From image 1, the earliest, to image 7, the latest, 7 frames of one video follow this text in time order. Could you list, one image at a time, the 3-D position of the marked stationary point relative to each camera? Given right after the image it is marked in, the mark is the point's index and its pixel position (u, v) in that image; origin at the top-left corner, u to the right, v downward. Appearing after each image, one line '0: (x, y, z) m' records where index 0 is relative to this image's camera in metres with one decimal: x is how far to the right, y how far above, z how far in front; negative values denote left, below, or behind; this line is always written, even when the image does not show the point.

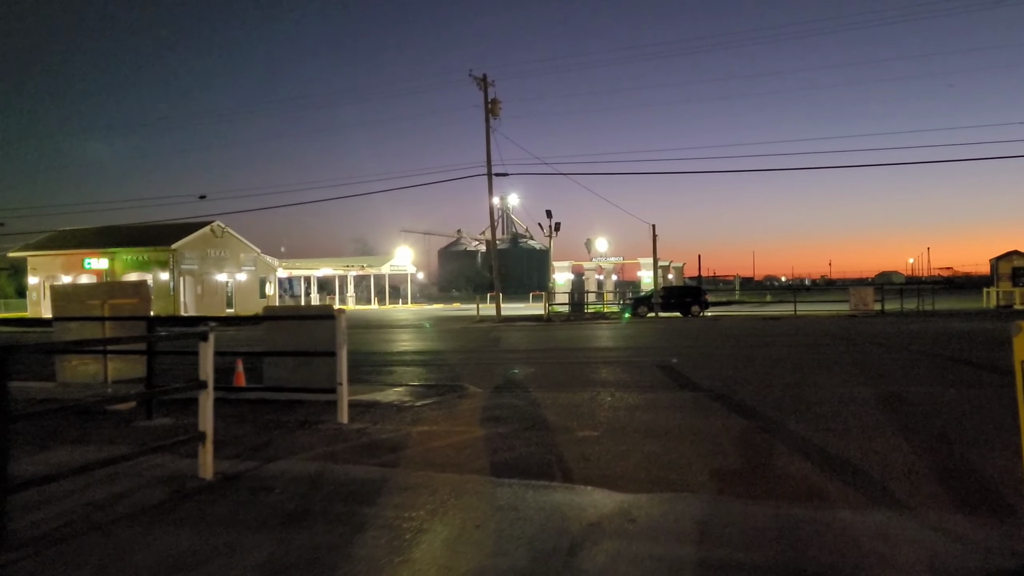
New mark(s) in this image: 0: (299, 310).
0: (-2.7, -0.3, +11.2) m
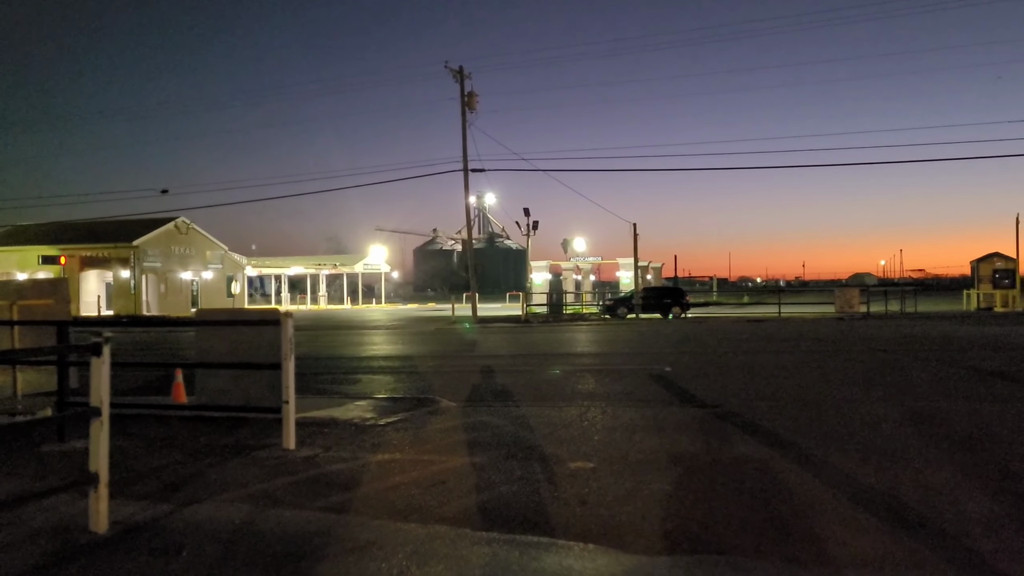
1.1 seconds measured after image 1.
0: (-3.0, -0.3, +9.5) m
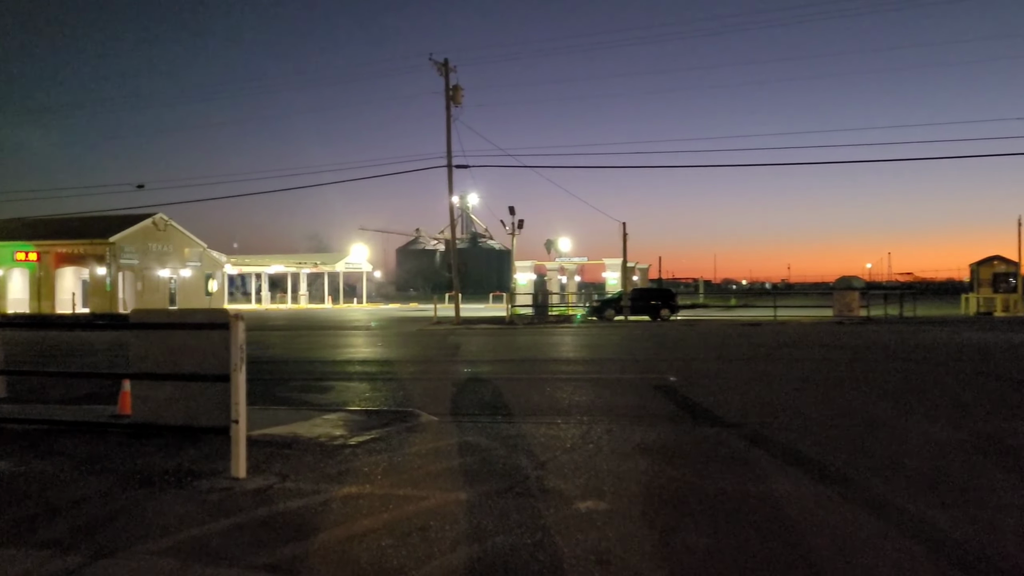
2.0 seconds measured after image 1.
0: (-3.0, -0.3, +8.0) m
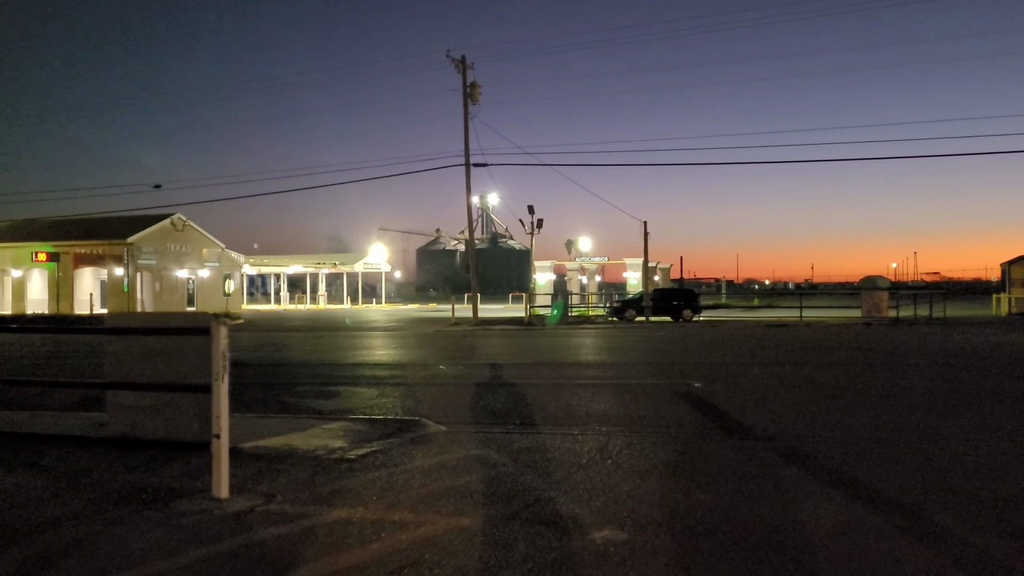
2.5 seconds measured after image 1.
0: (-3.0, -0.3, +7.4) m
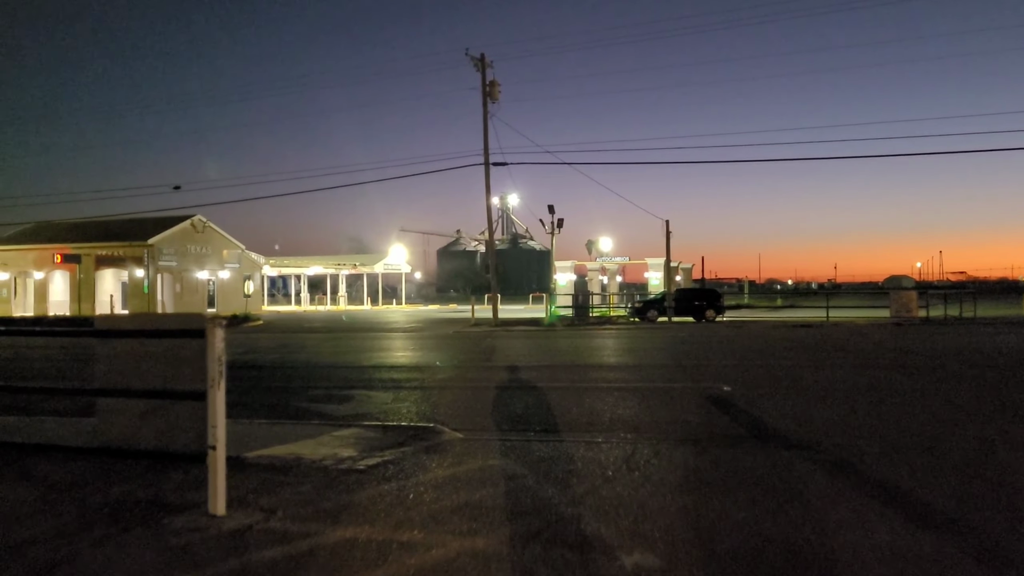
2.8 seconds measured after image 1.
0: (-2.8, -0.3, +6.9) m
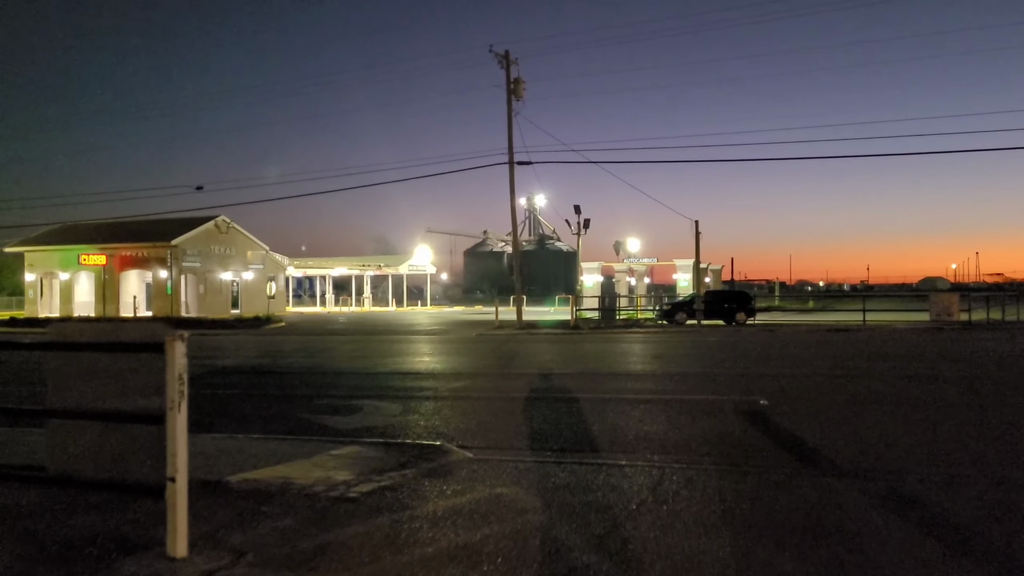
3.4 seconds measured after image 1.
0: (-2.7, -0.3, +6.1) m
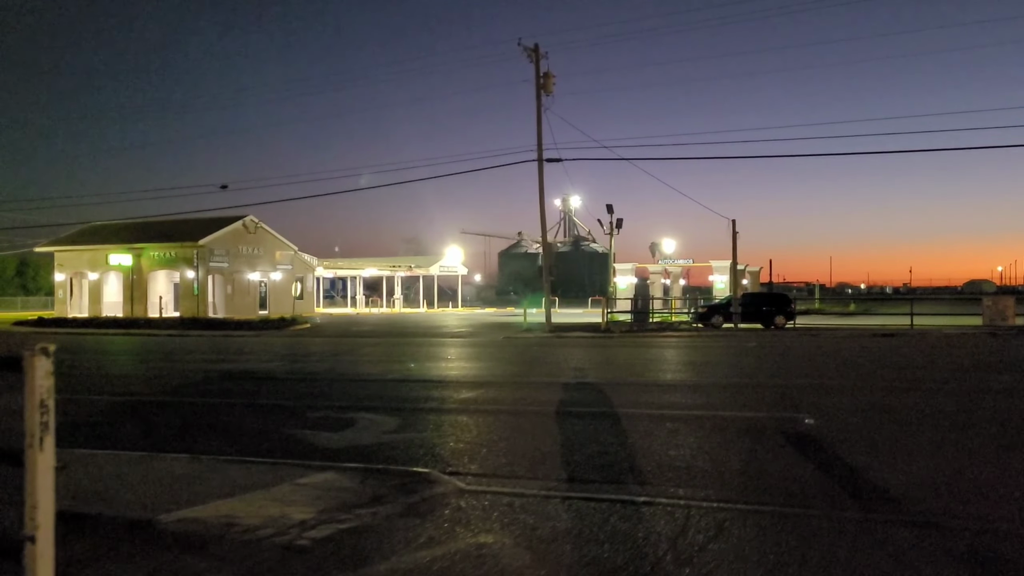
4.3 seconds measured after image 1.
0: (-2.9, -0.3, +4.8) m
